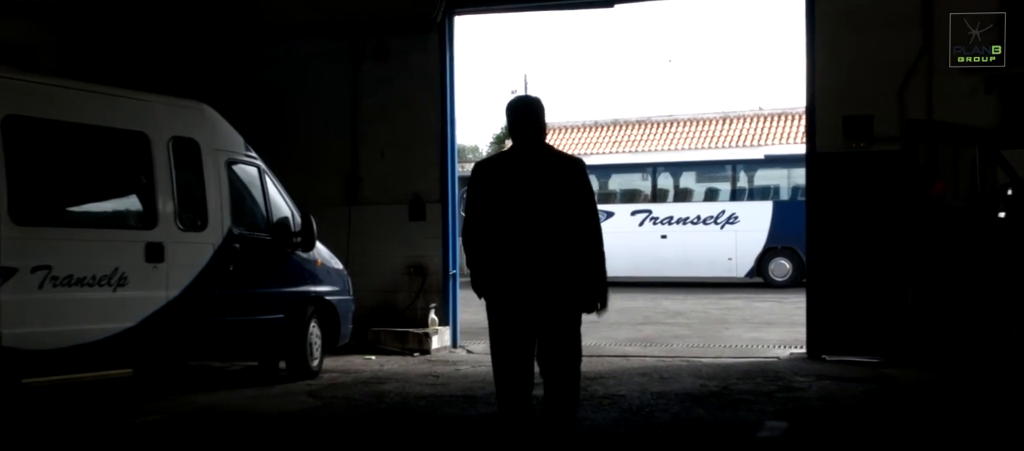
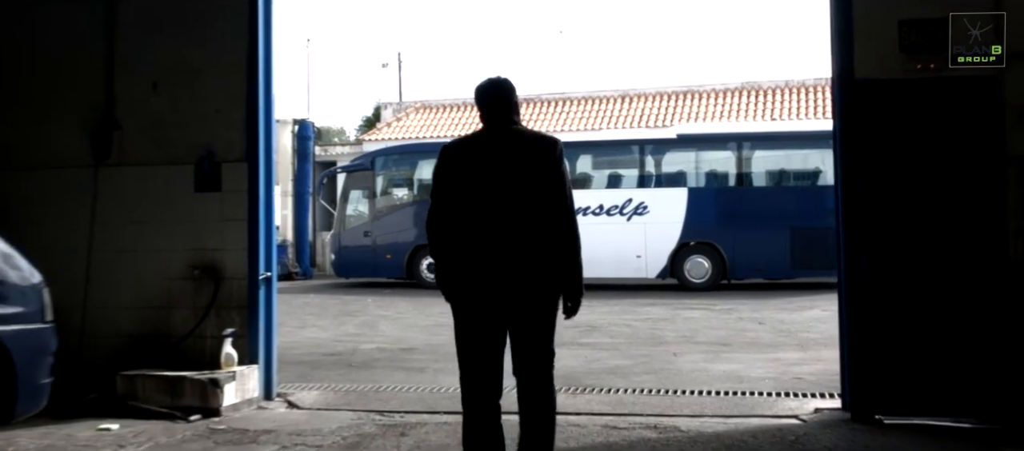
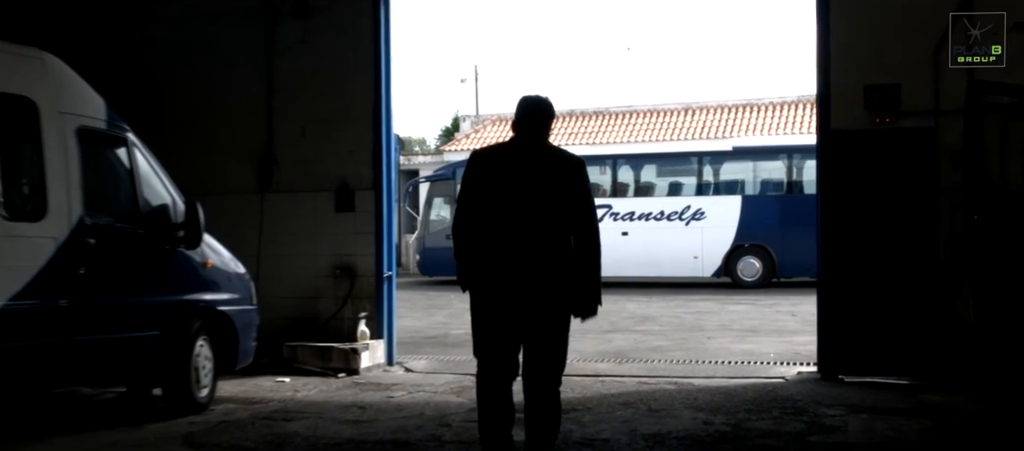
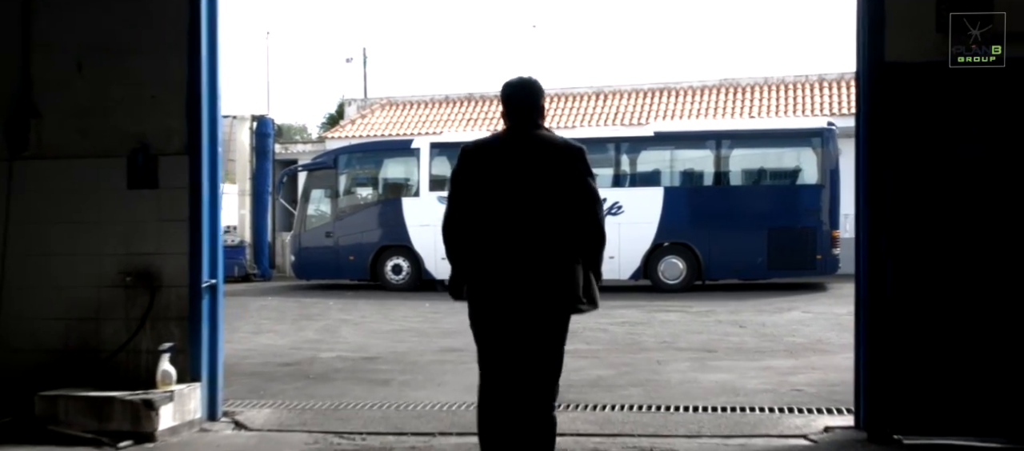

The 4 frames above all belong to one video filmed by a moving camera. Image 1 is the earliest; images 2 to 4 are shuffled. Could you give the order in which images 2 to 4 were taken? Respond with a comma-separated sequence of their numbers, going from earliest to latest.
3, 2, 4
